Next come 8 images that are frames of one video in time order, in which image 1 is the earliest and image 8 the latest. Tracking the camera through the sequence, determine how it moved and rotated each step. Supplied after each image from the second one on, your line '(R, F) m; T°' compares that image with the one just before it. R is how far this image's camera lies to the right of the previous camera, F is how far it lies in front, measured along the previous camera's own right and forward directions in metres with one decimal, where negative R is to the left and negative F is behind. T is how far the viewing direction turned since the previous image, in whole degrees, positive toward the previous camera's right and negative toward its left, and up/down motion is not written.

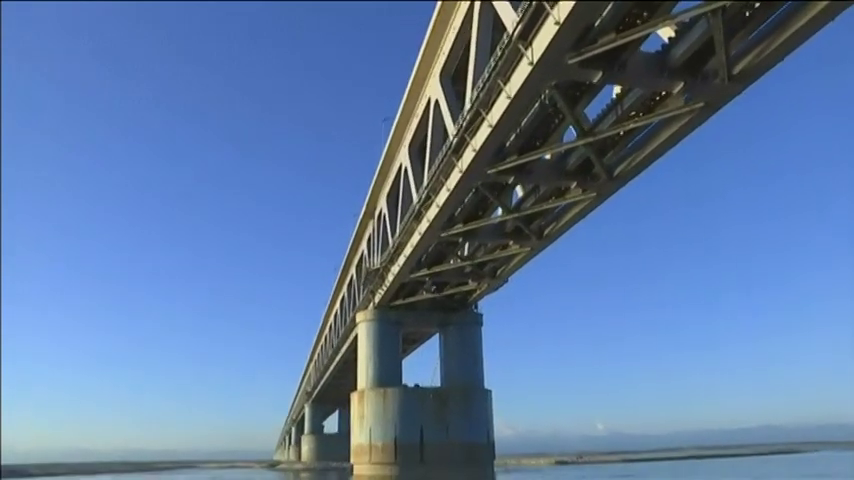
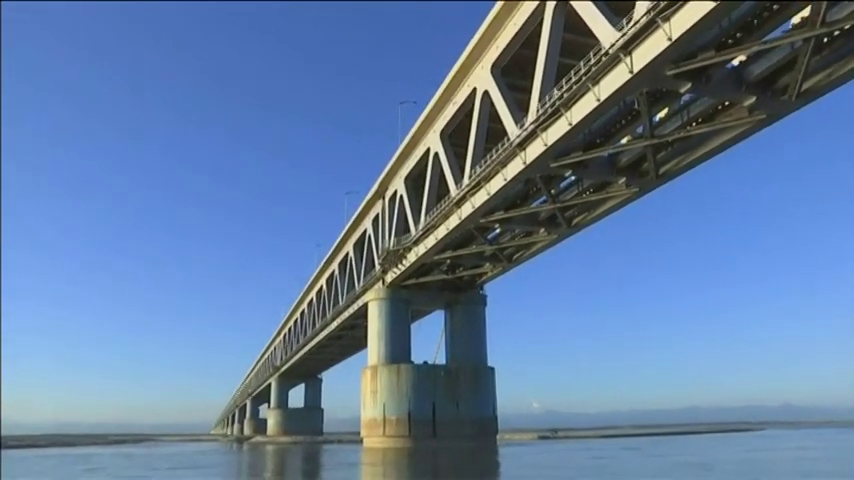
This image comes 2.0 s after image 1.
(-1.7, -0.5) m; +5°
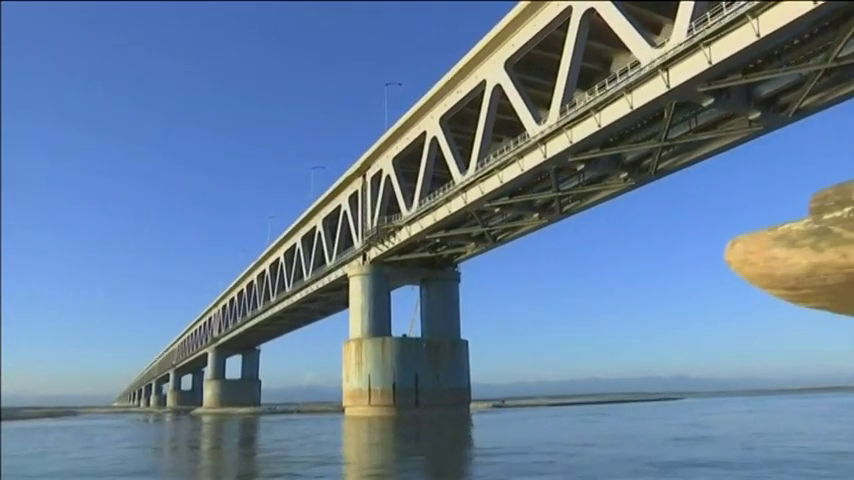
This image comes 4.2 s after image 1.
(-1.8, -0.9) m; +7°
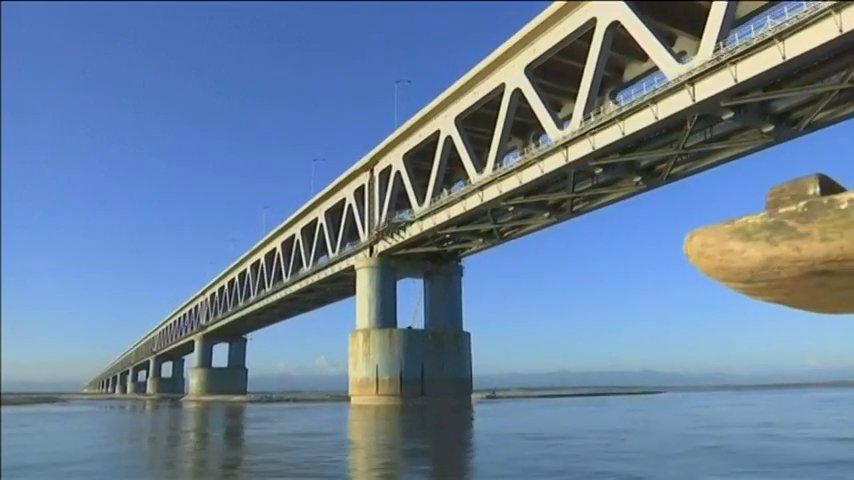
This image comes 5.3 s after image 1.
(-0.9, -0.6) m; +2°
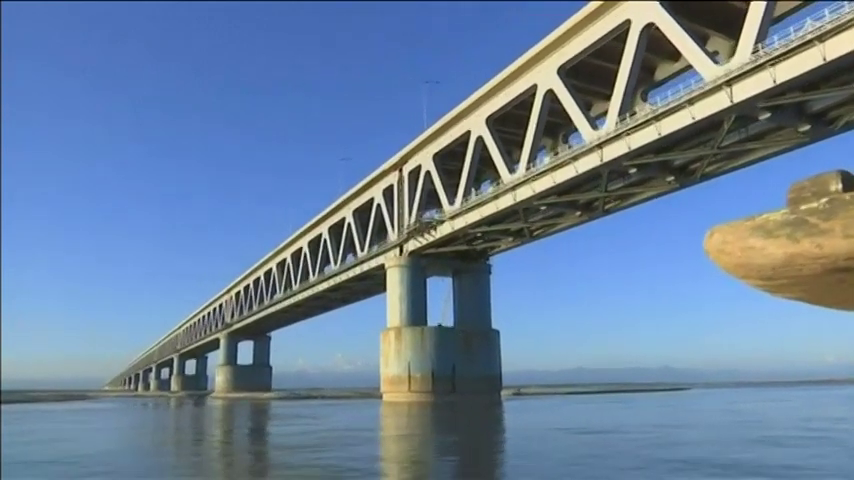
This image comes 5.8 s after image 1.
(-0.4, -0.2) m; -1°
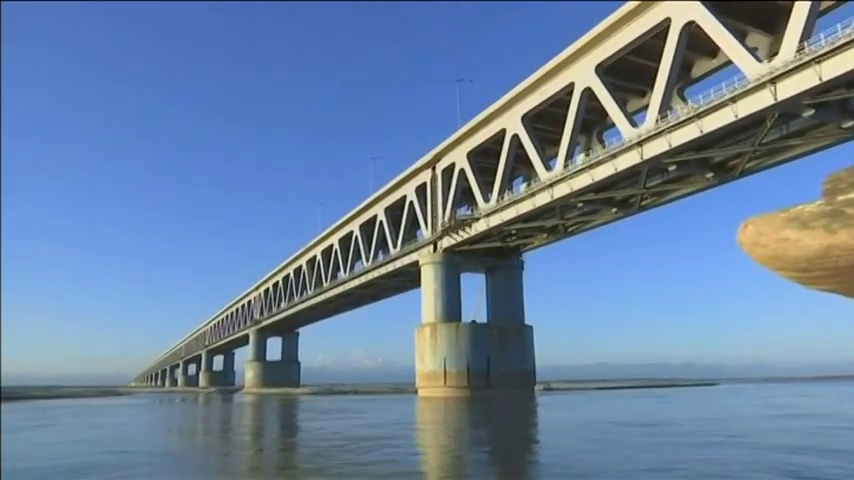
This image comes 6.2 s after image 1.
(-0.4, -0.2) m; -1°
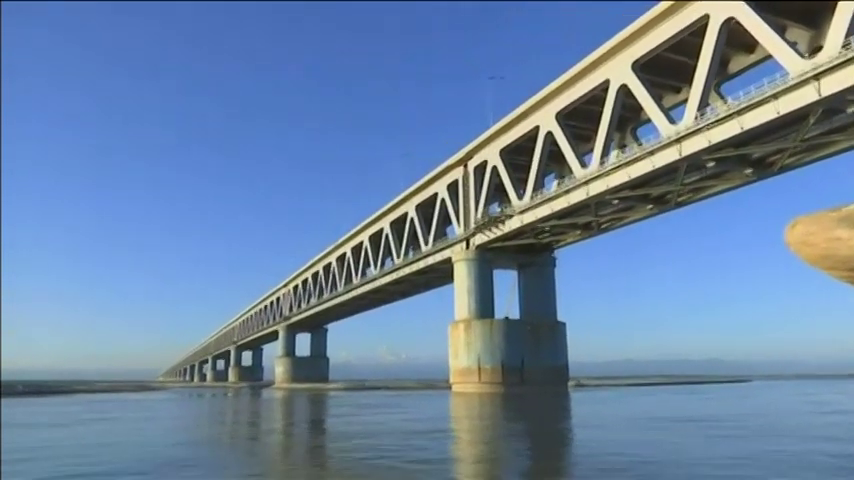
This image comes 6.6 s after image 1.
(-0.3, -0.1) m; -2°
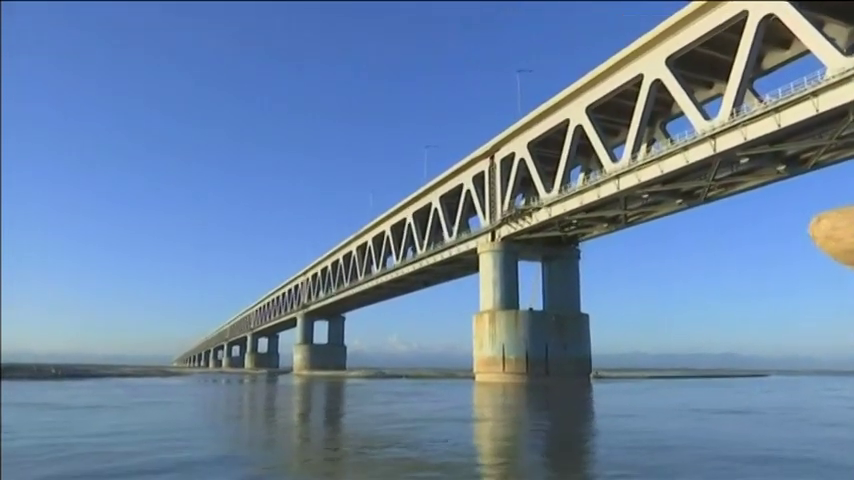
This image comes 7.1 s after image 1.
(-0.4, -0.2) m; -1°
